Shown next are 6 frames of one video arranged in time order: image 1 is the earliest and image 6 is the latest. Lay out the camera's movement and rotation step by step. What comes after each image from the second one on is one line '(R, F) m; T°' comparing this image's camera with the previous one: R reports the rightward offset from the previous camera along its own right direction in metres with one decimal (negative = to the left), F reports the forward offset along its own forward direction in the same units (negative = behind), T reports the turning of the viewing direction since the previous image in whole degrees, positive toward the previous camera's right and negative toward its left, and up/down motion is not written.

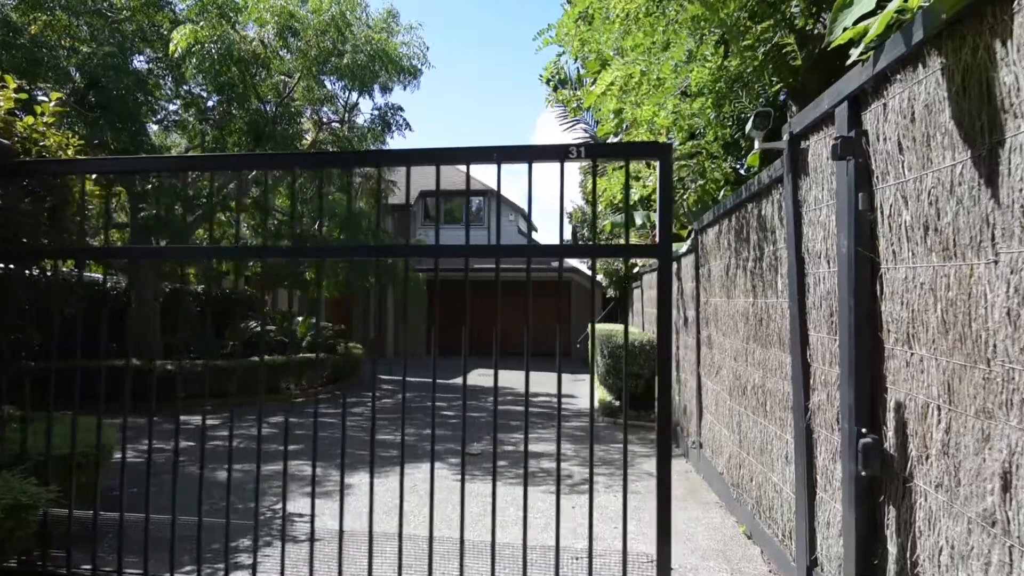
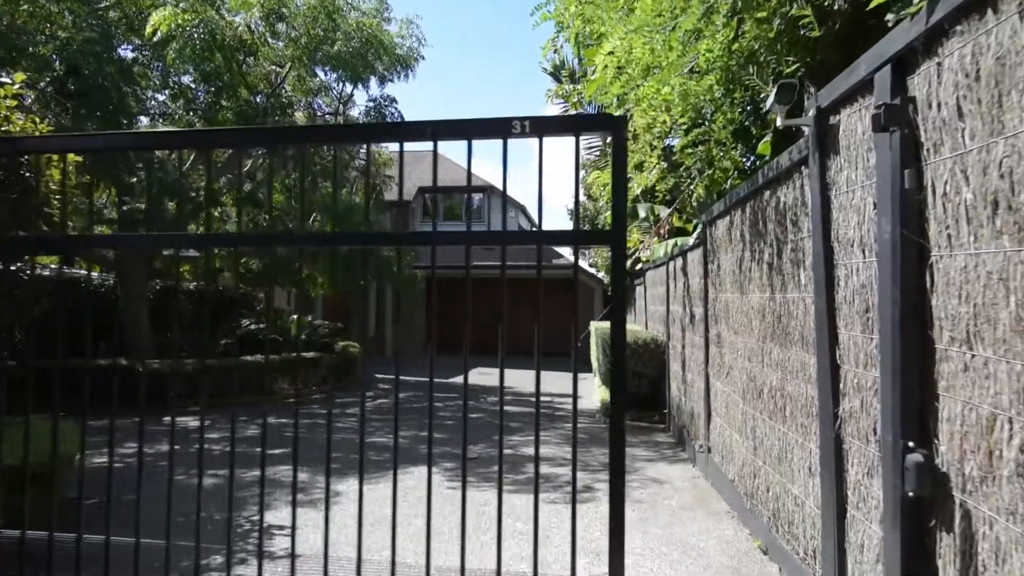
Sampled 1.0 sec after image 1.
(0.0, +0.4) m; 0°
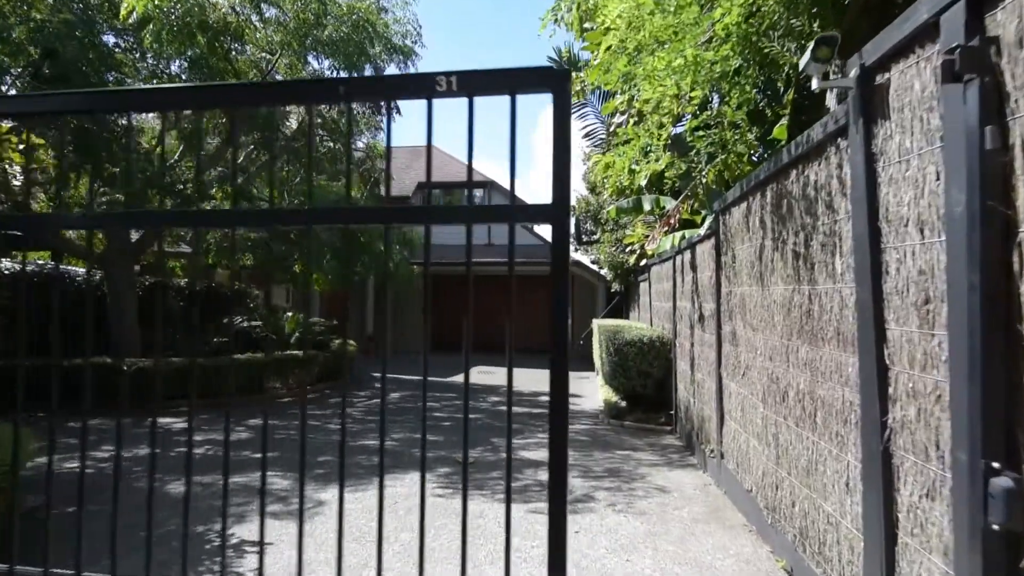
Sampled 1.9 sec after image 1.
(0.0, +0.5) m; 0°
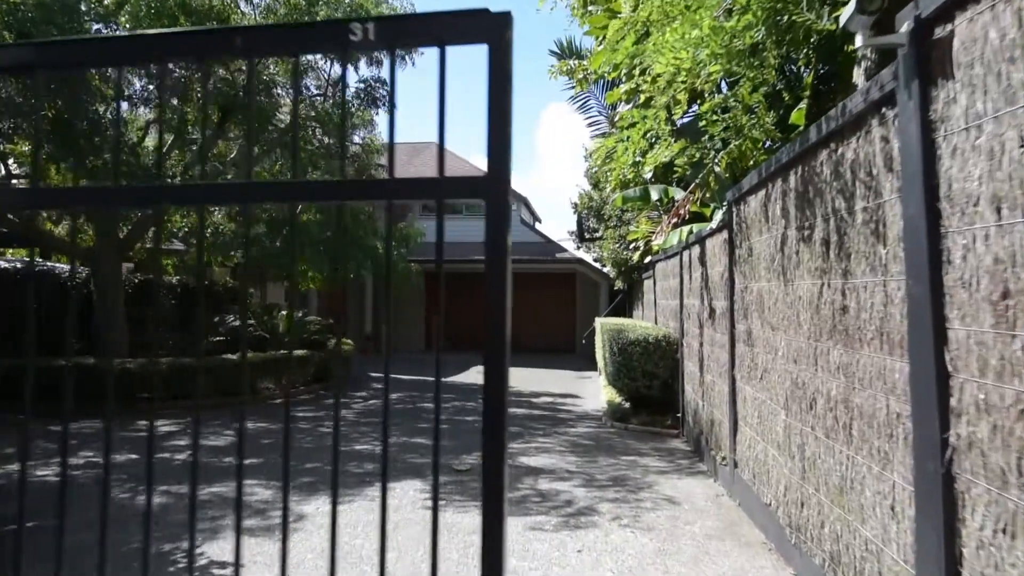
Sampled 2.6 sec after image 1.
(0.0, +0.4) m; 0°
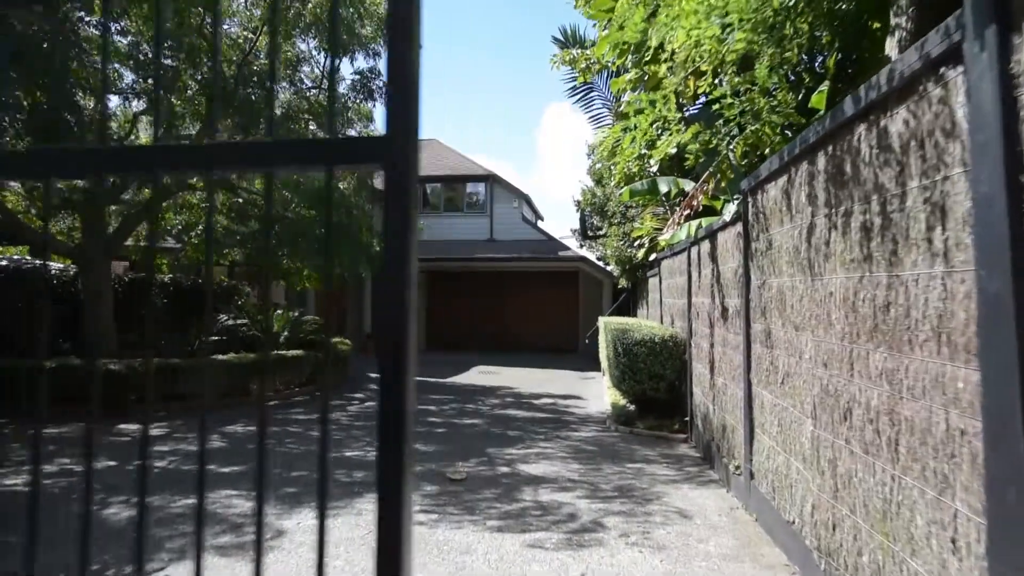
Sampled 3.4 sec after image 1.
(0.0, +0.4) m; 0°
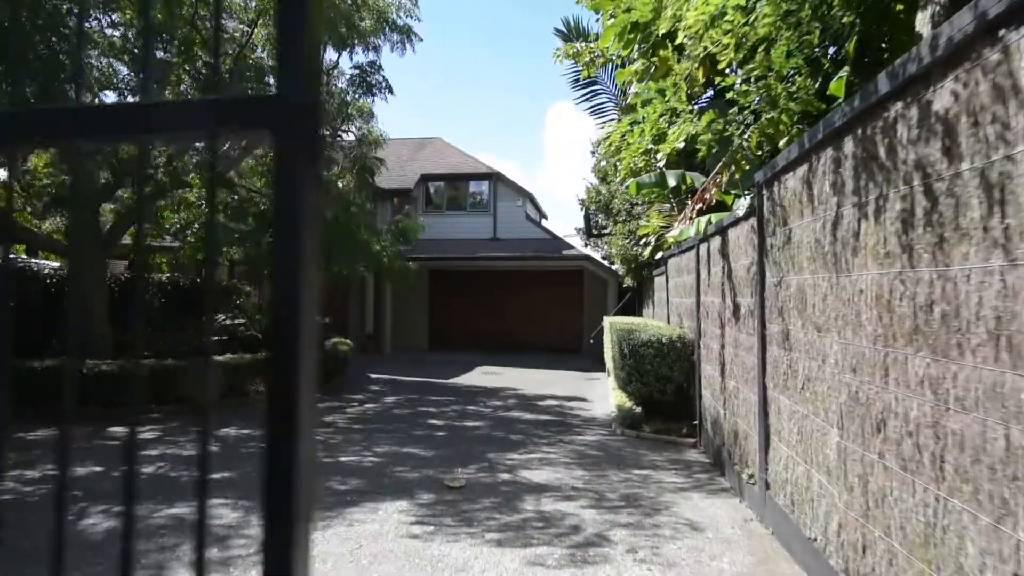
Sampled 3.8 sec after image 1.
(0.0, +0.3) m; 0°
